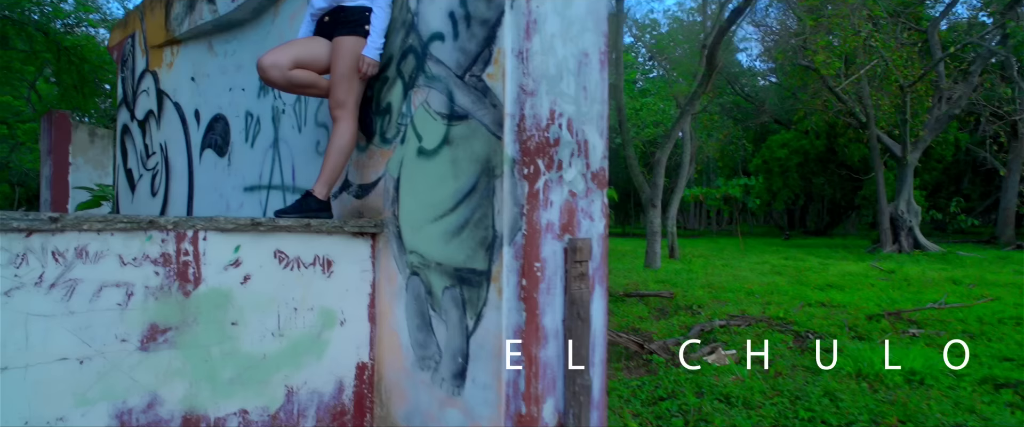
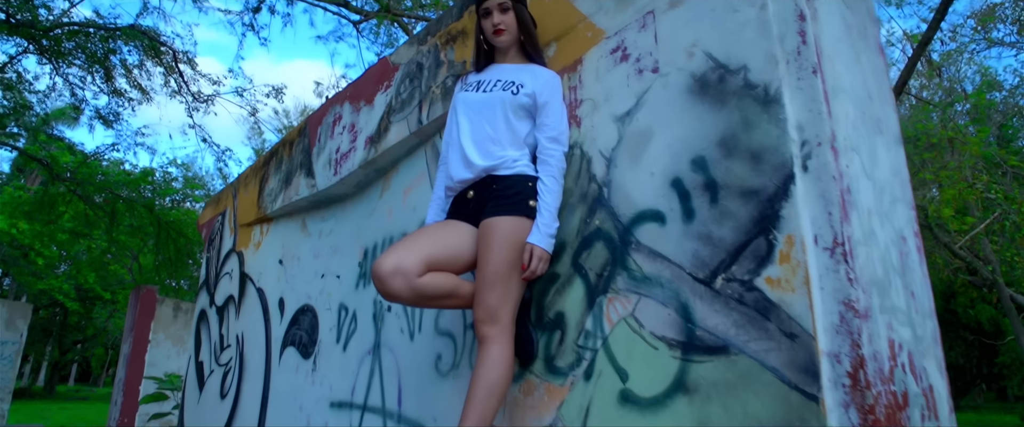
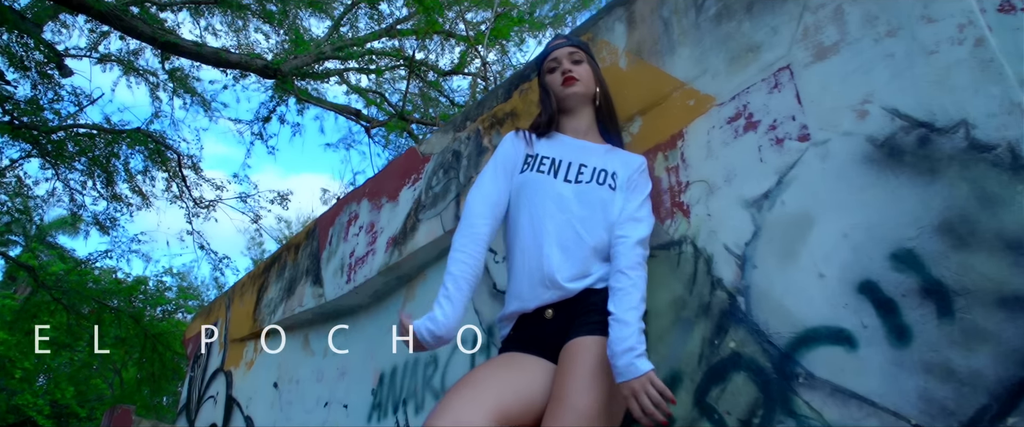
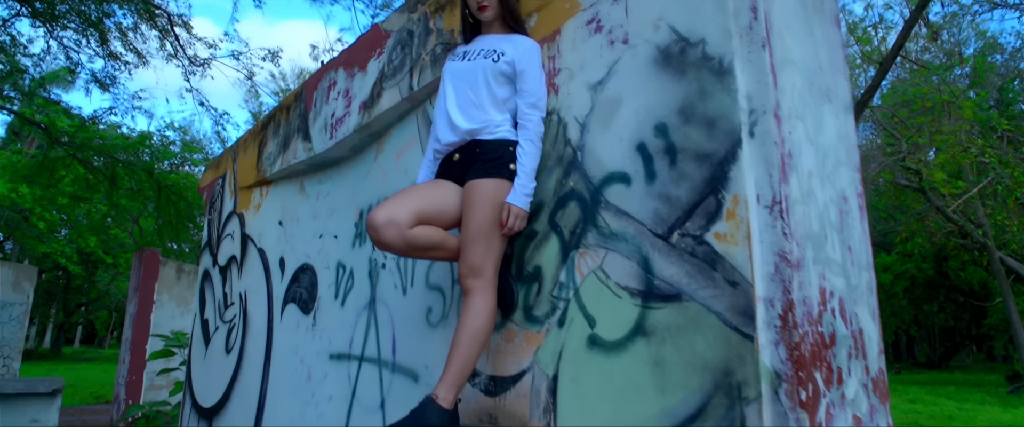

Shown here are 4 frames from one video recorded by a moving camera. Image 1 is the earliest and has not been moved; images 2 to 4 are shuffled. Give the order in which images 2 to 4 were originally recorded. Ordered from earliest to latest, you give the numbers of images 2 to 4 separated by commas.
4, 2, 3
